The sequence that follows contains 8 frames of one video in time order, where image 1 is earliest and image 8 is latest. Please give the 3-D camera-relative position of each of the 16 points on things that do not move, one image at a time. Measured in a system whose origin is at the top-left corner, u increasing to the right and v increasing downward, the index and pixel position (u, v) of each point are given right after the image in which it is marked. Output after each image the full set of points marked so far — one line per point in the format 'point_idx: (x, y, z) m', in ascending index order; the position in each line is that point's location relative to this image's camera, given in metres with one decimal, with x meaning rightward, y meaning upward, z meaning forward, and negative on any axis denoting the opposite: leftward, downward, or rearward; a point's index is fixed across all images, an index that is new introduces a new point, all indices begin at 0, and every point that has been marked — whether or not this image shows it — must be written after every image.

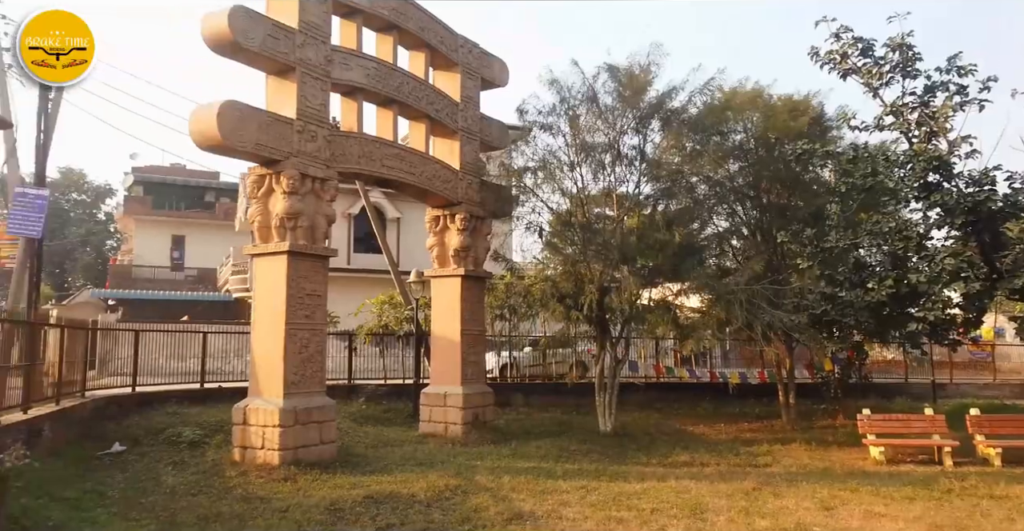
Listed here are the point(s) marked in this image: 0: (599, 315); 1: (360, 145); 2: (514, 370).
0: (+1.5, -0.8, +12.3) m
1: (-2.1, +1.7, +10.3) m
2: (0.0, -2.2, +15.5) m
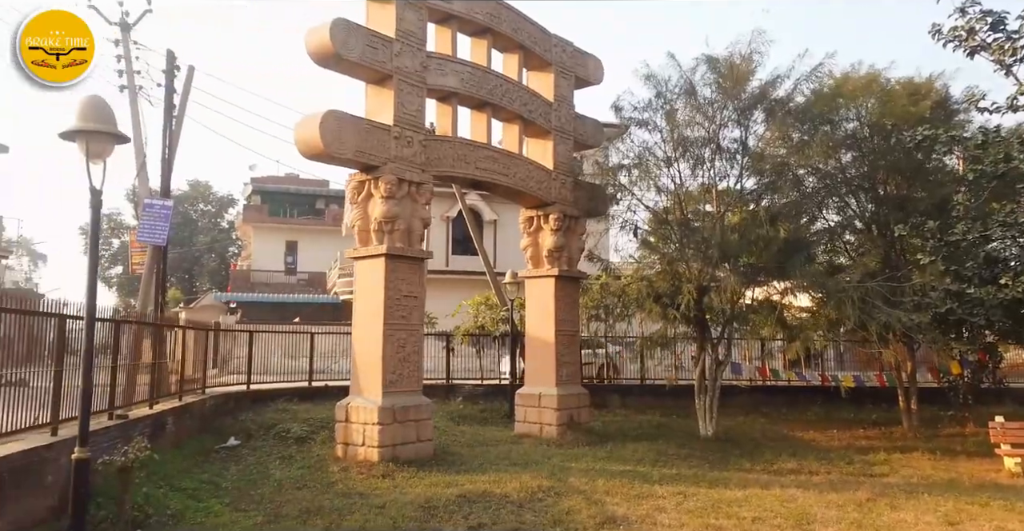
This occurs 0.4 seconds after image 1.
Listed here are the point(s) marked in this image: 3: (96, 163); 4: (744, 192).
0: (+3.1, -0.8, +11.9) m
1: (-0.8, +1.7, +10.5) m
2: (+2.1, -2.2, +15.2) m
3: (-2.7, +0.7, +4.7) m
4: (+3.9, +1.3, +12.3) m
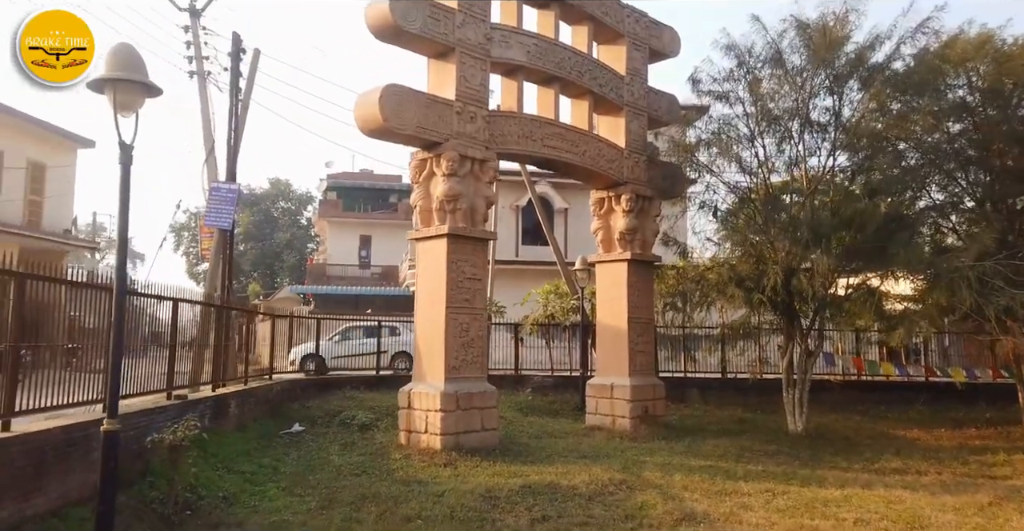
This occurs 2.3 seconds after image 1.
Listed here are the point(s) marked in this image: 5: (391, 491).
0: (+4.2, -0.5, +11.0) m
1: (+0.1, +1.9, +10.0) m
2: (+3.5, -2.0, +14.4) m
3: (-2.3, +0.9, +4.4) m
4: (+5.0, +1.5, +11.3) m
5: (-1.1, -2.0, +6.6) m
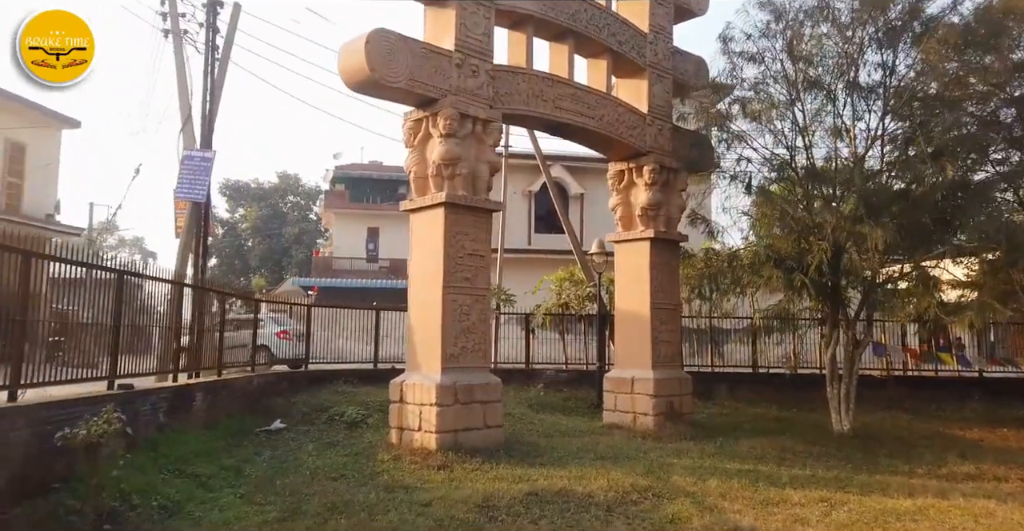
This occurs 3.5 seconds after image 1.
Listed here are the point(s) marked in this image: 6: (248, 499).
0: (+4.3, -0.2, +9.8) m
1: (+0.2, +2.2, +8.8) m
2: (+3.7, -1.7, +13.2) m
3: (-2.4, +1.2, +3.3) m
4: (+5.1, +1.8, +10.1) m
5: (-1.1, -1.8, +5.5) m
6: (-2.0, -1.8, +5.5) m
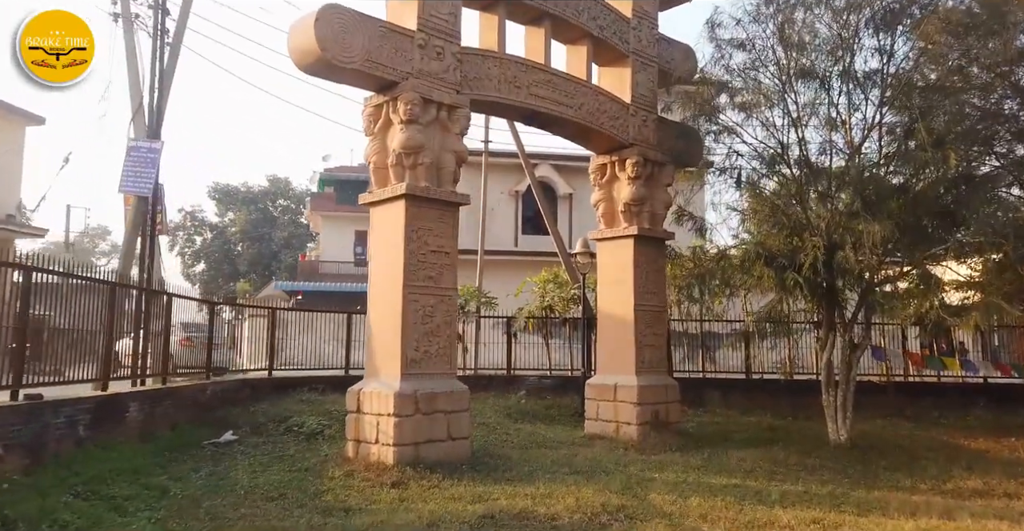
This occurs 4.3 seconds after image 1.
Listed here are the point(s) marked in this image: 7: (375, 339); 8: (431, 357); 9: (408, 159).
0: (+3.9, -0.2, +9.2) m
1: (-0.1, +2.2, +8.2) m
2: (+3.4, -1.7, +12.6) m
3: (-2.7, +1.2, +2.7) m
4: (+4.8, +1.8, +9.5) m
5: (-1.4, -1.7, +4.8) m
6: (-2.3, -1.7, +4.9) m
7: (-1.4, -0.7, +7.3) m
8: (-0.8, -0.9, +7.3) m
9: (-1.0, +1.1, +7.3) m
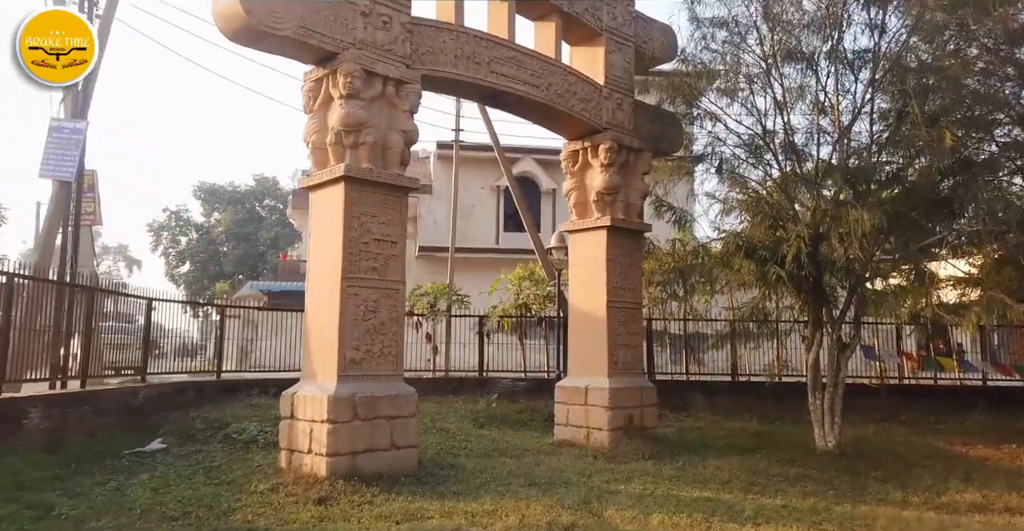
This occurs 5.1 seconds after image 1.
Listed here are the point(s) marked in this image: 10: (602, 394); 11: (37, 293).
0: (+3.5, -0.1, +8.5) m
1: (-0.6, +2.3, +7.5) m
2: (+3.0, -1.6, +11.9) m
3: (-3.1, +1.4, +2.0) m
4: (+4.4, +1.9, +8.8) m
5: (-1.8, -1.6, +4.1) m
6: (-2.7, -1.6, +4.2) m
7: (-1.8, -0.7, +6.6) m
8: (-1.2, -0.8, +6.6) m
9: (-1.5, +1.2, +6.6) m
10: (+1.1, -1.5, +8.6) m
11: (-4.5, -0.2, +6.8) m
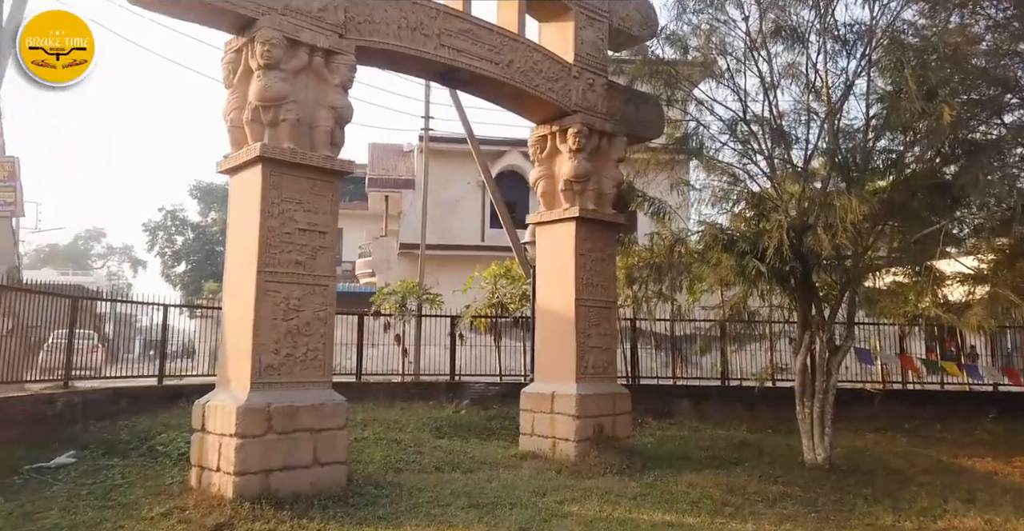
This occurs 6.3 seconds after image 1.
0: (+3.0, -0.1, +7.7) m
1: (-1.0, +2.4, +6.8) m
2: (+2.5, -1.6, +11.1) m
3: (-3.7, +1.4, +1.3) m
4: (+3.9, +2.0, +8.0) m
5: (-2.4, -1.5, +3.4) m
6: (-3.3, -1.6, +3.5) m
7: (-2.3, -0.6, +5.9) m
8: (-1.7, -0.8, +5.9) m
9: (-2.0, +1.2, +5.9) m
10: (+0.6, -1.4, +7.8) m
11: (-5.0, -0.2, +6.1) m
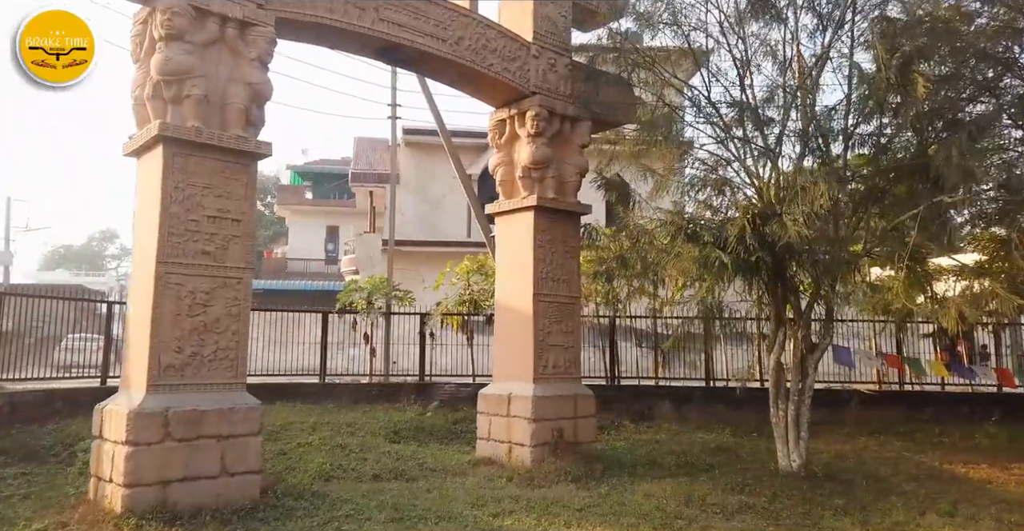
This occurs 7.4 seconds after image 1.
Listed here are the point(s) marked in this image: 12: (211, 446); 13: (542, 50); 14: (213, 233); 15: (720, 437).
0: (+2.6, 0.0, +7.1) m
1: (-1.6, +2.4, +6.3) m
2: (+2.1, -1.5, +10.5) m
3: (-4.3, +1.5, +0.9) m
4: (+3.4, +2.1, +7.3) m
5: (-2.9, -1.5, +2.9) m
6: (-3.8, -1.5, +3.0) m
7: (-2.8, -0.5, +5.4) m
8: (-2.3, -0.7, +5.4) m
9: (-2.5, +1.3, +5.4) m
10: (+0.1, -1.4, +7.2) m
11: (-5.5, -0.1, +5.7) m
12: (-2.1, -1.3, +5.2) m
13: (+0.3, +2.3, +7.8) m
14: (-2.2, +0.3, +5.5) m
15: (+2.6, -2.1, +9.1) m
